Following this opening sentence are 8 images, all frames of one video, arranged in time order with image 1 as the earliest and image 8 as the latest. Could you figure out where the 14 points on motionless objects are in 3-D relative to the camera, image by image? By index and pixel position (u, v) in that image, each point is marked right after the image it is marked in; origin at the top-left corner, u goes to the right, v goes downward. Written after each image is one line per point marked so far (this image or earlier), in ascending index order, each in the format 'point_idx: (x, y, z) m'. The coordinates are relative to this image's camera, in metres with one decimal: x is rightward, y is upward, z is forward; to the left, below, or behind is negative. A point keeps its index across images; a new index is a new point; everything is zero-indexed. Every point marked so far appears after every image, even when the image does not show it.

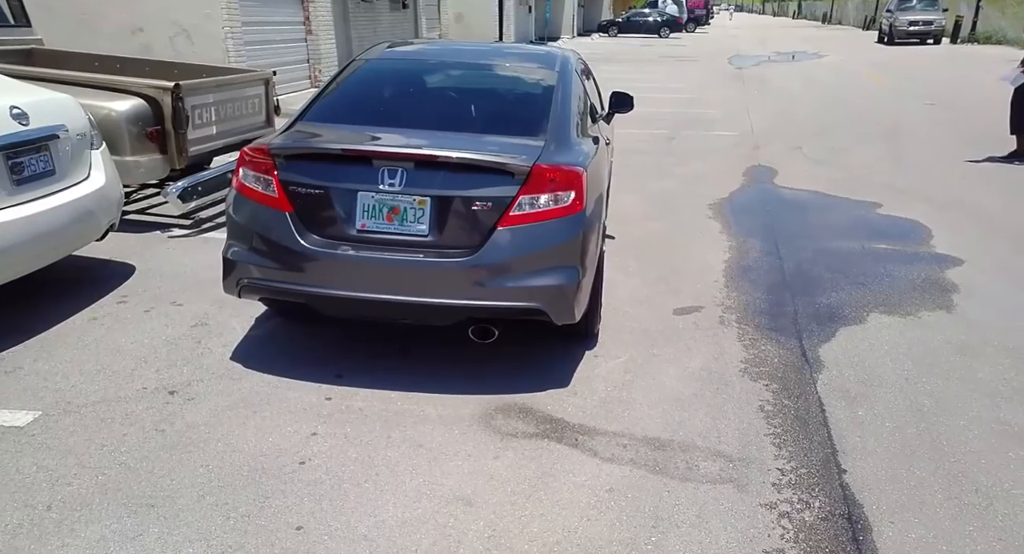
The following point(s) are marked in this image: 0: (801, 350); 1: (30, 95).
0: (+1.6, -0.4, +4.4) m
1: (-2.6, +1.0, +4.5) m
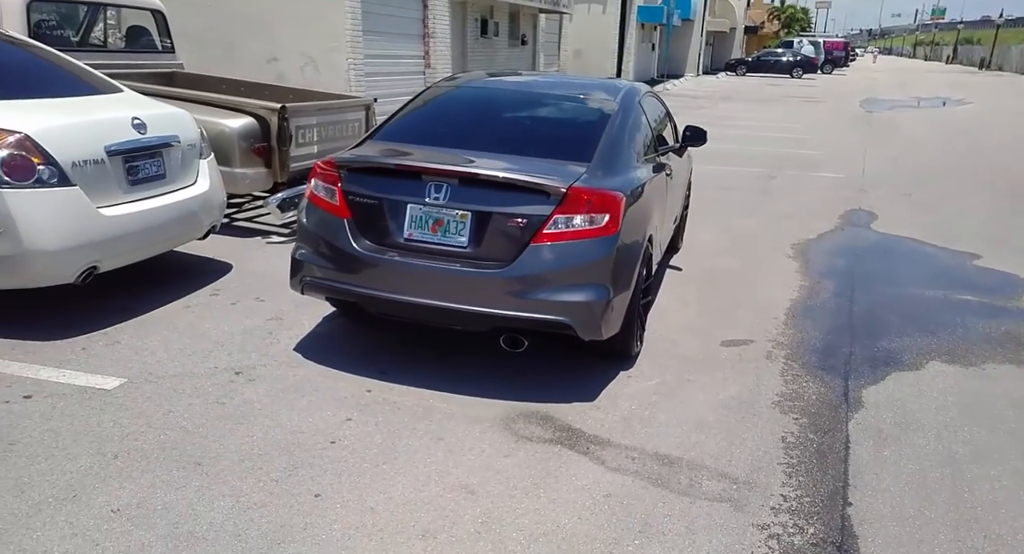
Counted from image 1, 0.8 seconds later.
0: (+1.8, -0.6, +4.4) m
1: (-2.2, +1.0, +5.1) m
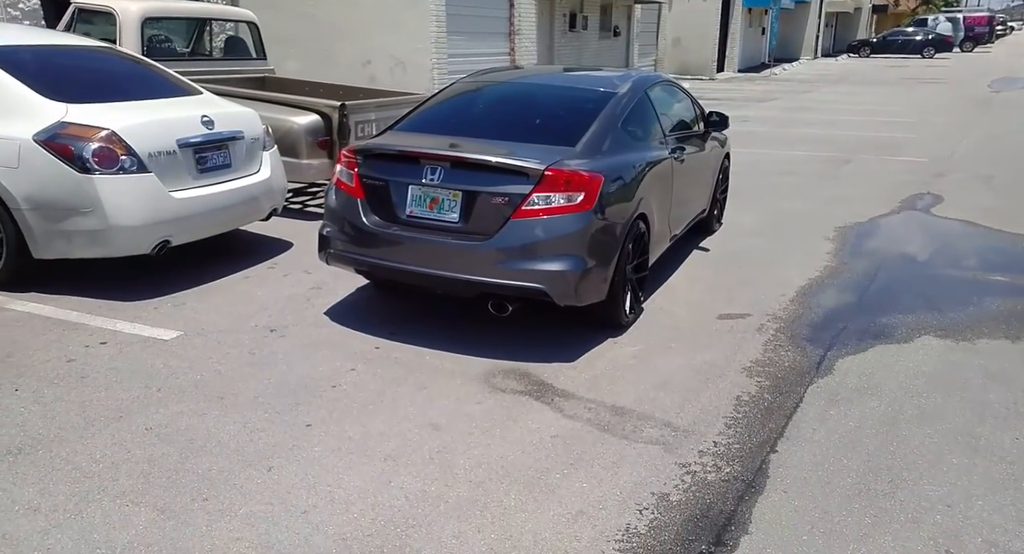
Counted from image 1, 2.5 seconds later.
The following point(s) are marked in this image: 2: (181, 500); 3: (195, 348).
0: (+1.8, -0.4, +4.7) m
1: (-2.1, +1.2, +5.9) m
2: (-1.2, -0.8, +3.0) m
3: (-1.7, -0.4, +4.4) m
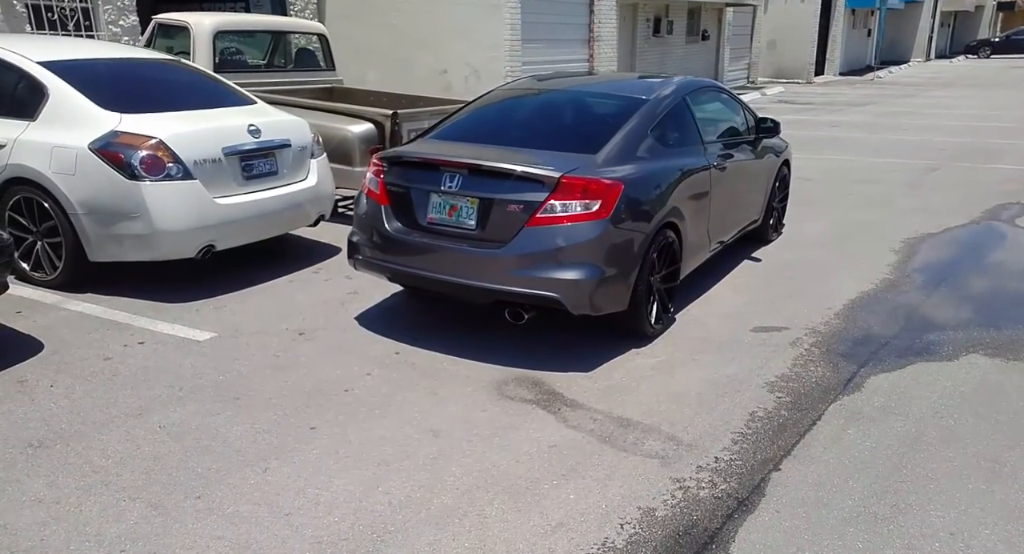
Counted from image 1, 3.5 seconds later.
0: (+1.9, -0.5, +4.5) m
1: (-1.8, +1.2, +6.1) m
2: (-1.3, -0.8, +3.1) m
3: (-1.6, -0.4, +4.6) m
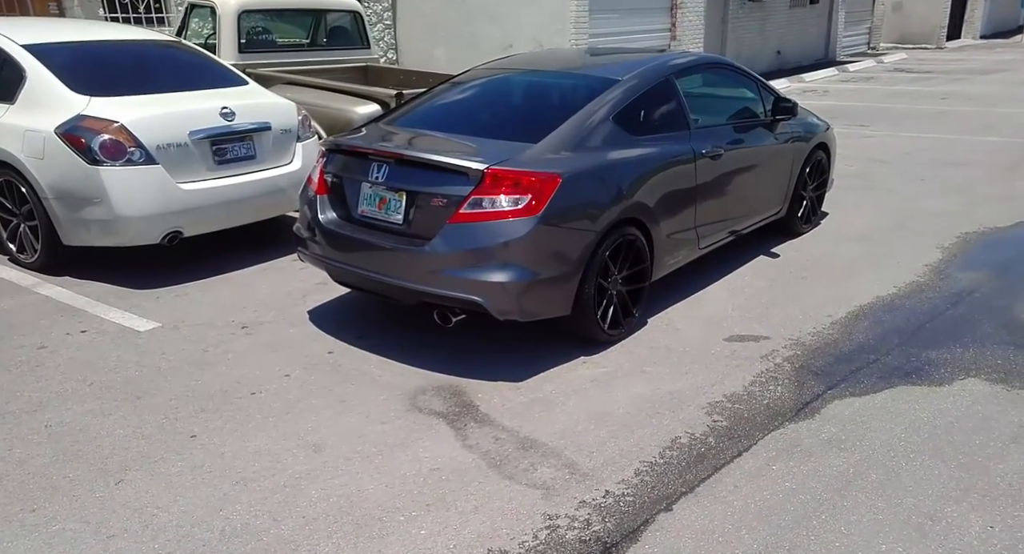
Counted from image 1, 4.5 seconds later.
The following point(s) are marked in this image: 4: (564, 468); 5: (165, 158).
0: (+1.5, -0.6, +4.0) m
1: (-1.9, +1.3, +6.0) m
2: (-1.8, -0.9, +3.1) m
3: (-1.9, -0.4, +4.6) m
4: (+0.2, -0.8, +3.4) m
5: (-2.2, +0.8, +5.4) m
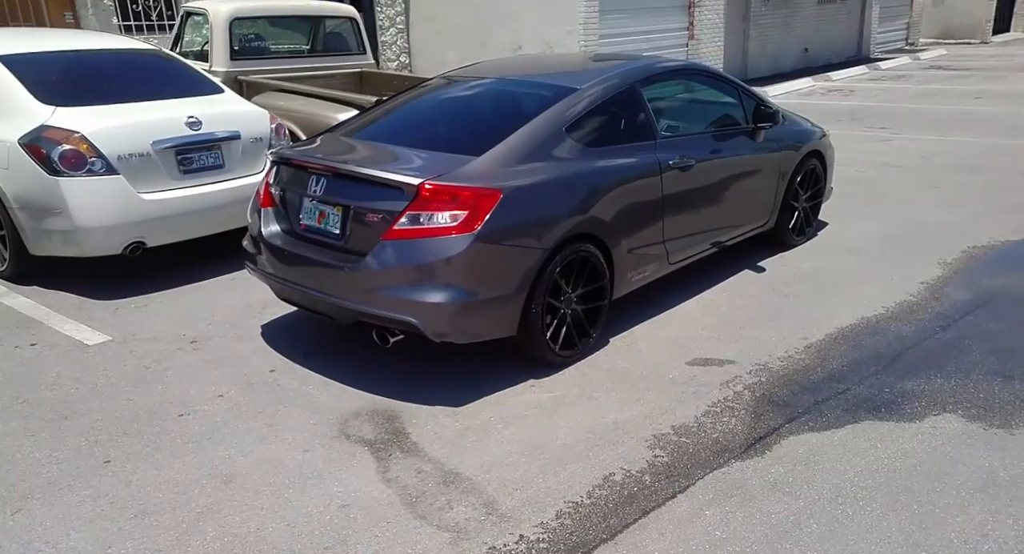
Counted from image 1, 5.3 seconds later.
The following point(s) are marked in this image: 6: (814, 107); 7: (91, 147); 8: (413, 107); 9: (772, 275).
0: (+1.2, -0.7, +3.8) m
1: (-2.1, +1.2, +5.9) m
2: (-2.2, -0.9, +3.0) m
3: (-2.2, -0.4, +4.5) m
4: (-0.1, -0.9, +3.2) m
5: (-2.5, +0.7, +5.3) m
6: (+5.7, +3.2, +15.6) m
7: (-2.6, +0.8, +5.2) m
8: (-0.6, +1.0, +5.0) m
9: (+1.8, 0.0, +5.8) m
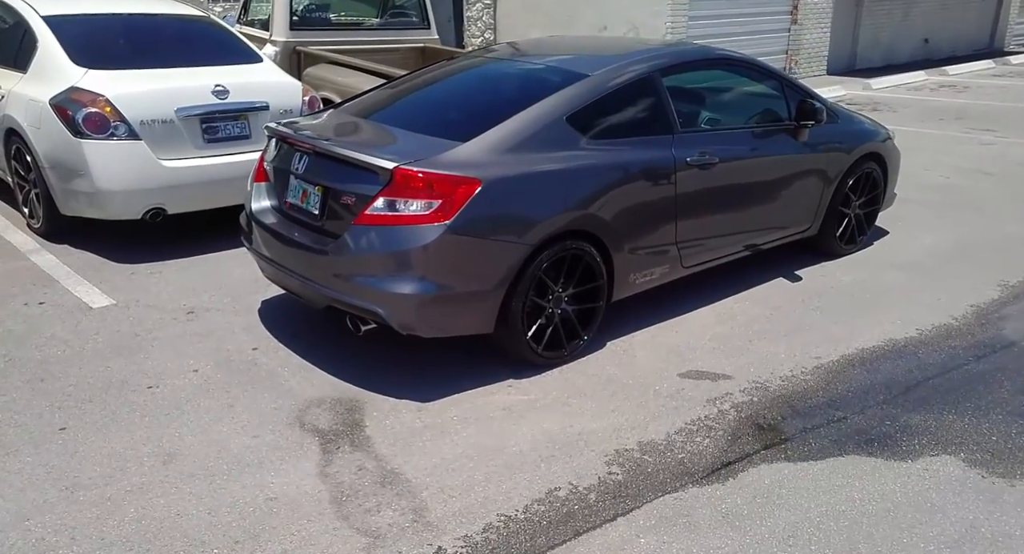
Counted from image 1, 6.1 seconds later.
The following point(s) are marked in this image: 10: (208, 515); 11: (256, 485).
0: (+1.0, -0.7, +3.5) m
1: (-1.9, +1.4, +5.9) m
2: (-2.4, -0.8, +3.1) m
3: (-2.3, -0.2, +4.6) m
4: (-0.4, -0.9, +3.1) m
5: (-2.4, +0.9, +5.4) m
6: (+7.1, +3.1, +14.6) m
7: (-2.5, +1.0, +5.3) m
8: (-0.5, +1.1, +4.8) m
9: (+1.9, -0.1, +5.4) m
10: (-1.1, -0.8, +3.0) m
11: (-1.0, -0.8, +3.2) m
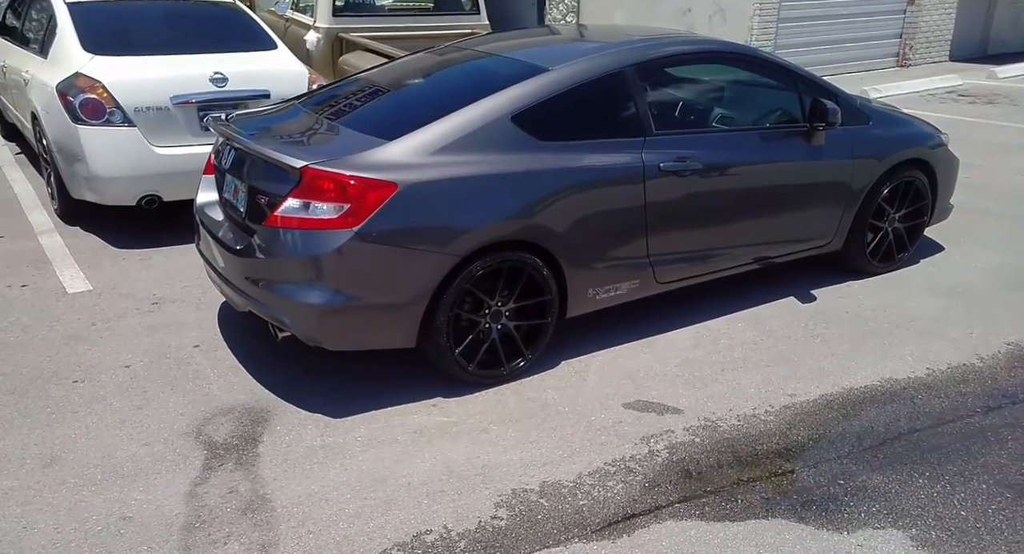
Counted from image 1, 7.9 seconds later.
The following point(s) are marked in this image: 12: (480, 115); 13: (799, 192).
0: (+0.6, -0.9, +3.1) m
1: (-1.8, +1.5, +5.9) m
2: (-2.9, -0.7, +3.2) m
3: (-2.5, -0.2, +4.6) m
4: (-0.9, -0.9, +2.9) m
5: (-2.4, +1.0, +5.4) m
6: (+8.4, +2.9, +13.0) m
7: (-2.6, +1.1, +5.3) m
8: (-0.6, +1.1, +4.6) m
9: (+1.8, -0.2, +4.9) m
10: (-1.6, -0.9, +2.9) m
11: (-1.4, -0.8, +3.1) m
12: (-0.1, +0.7, +3.8) m
13: (+1.7, +0.5, +4.8) m
